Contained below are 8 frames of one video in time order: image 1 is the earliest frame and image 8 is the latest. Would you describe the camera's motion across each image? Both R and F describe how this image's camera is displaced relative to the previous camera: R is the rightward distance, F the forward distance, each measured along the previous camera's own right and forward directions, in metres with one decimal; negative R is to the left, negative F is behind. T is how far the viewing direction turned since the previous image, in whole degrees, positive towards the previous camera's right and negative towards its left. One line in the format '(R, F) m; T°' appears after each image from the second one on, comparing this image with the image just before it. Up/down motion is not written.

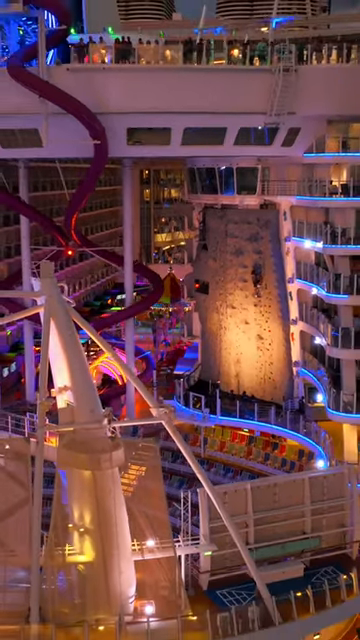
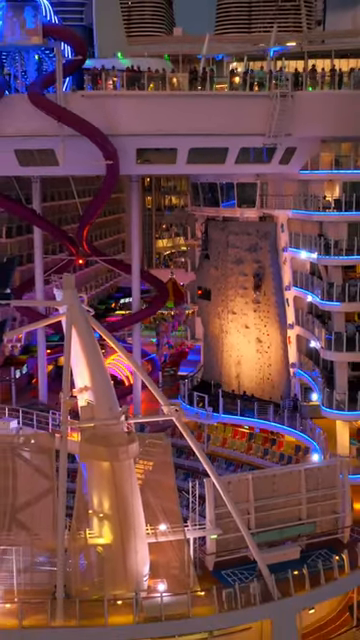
(-0.2, -1.3) m; 0°
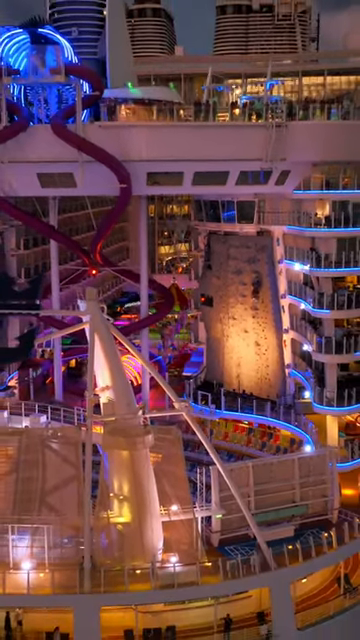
(-0.2, -1.9) m; 0°
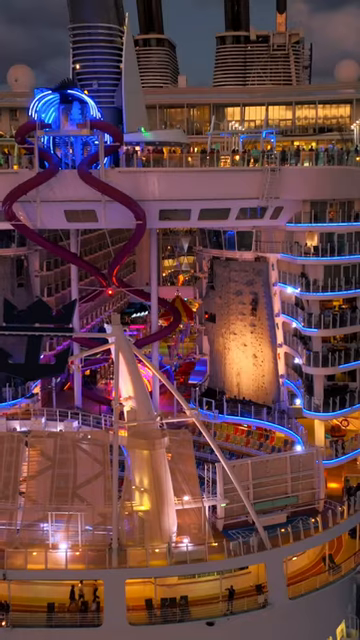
(-0.3, -2.8) m; 0°
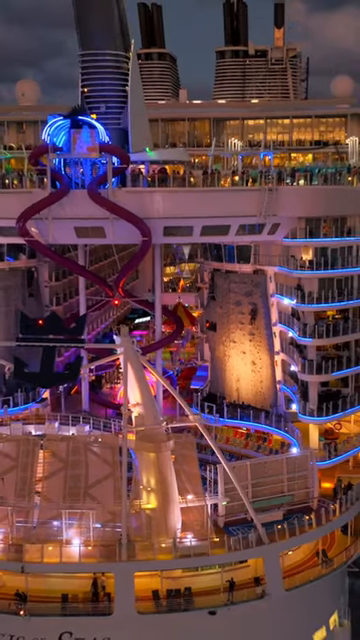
(-0.1, -1.4) m; 0°
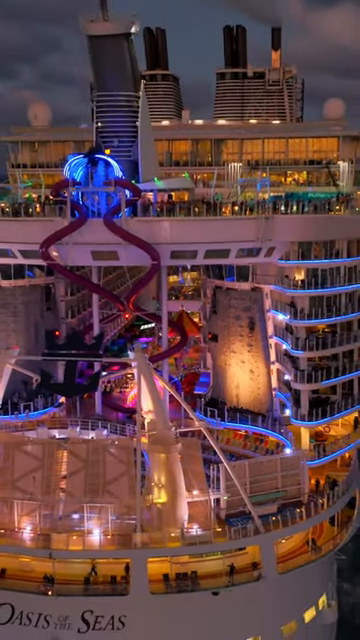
(-0.2, -2.6) m; 0°
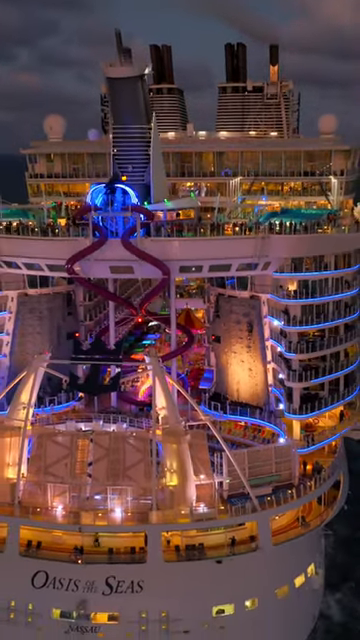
(-0.2, -3.6) m; 0°
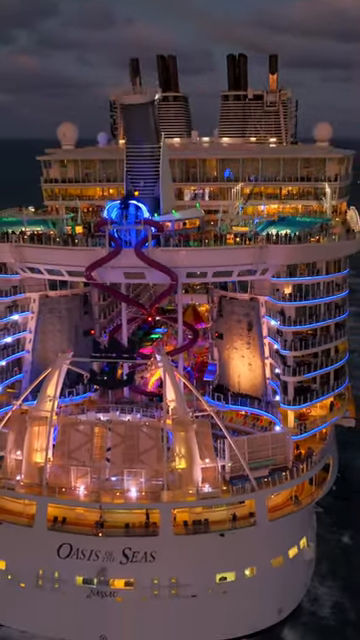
(-0.2, -3.3) m; 0°
